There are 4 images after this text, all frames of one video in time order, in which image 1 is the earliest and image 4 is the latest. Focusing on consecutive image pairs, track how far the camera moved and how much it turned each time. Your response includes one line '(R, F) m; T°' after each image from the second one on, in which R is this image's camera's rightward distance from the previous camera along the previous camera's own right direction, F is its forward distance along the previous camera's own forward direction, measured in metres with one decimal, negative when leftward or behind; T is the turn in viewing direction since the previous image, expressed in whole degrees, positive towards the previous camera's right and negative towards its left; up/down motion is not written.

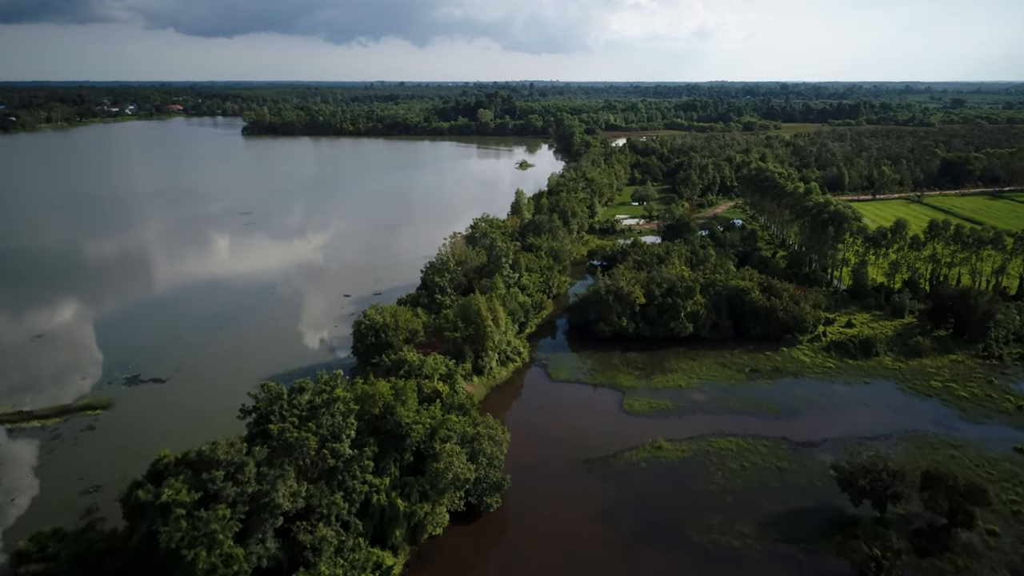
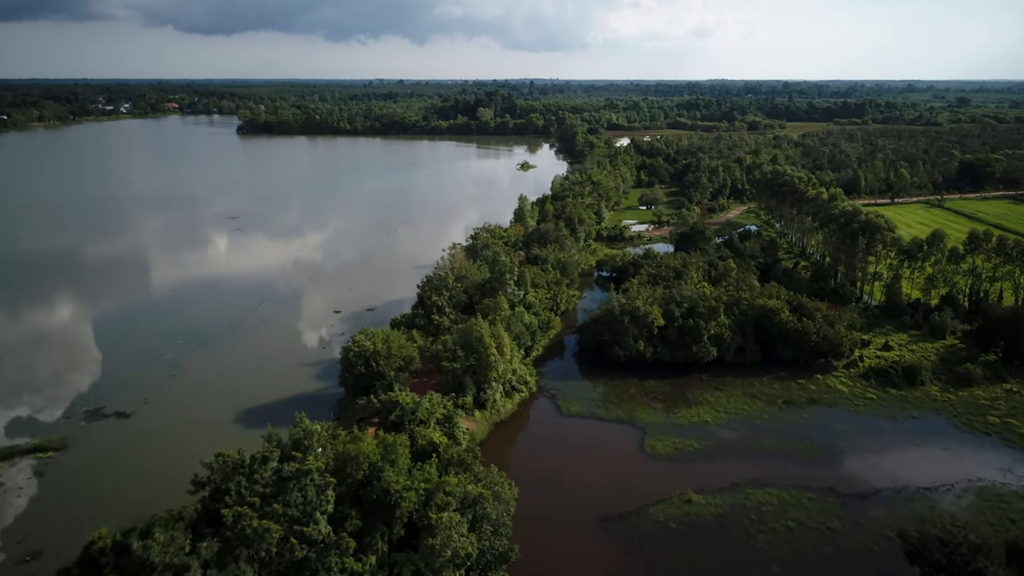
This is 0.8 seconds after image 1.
(-0.2, +2.6) m; 0°
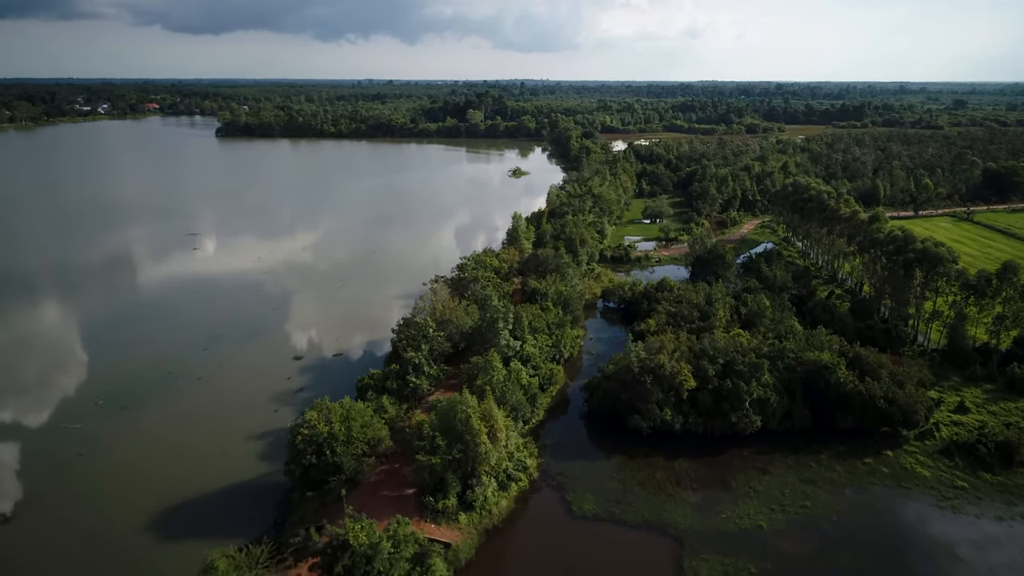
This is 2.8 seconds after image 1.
(-0.1, +4.9) m; +1°
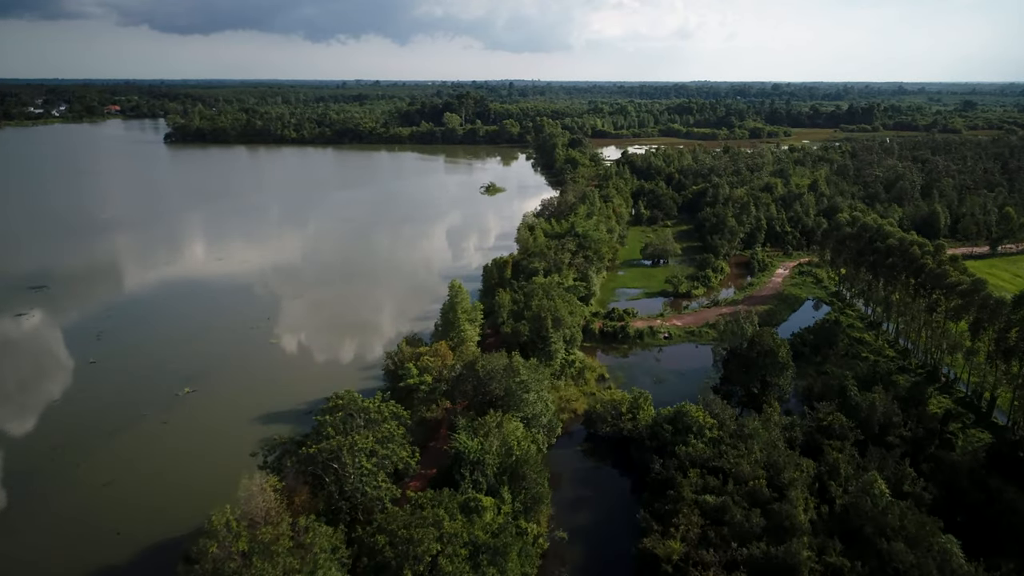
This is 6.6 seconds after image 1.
(+1.9, +12.1) m; +1°
